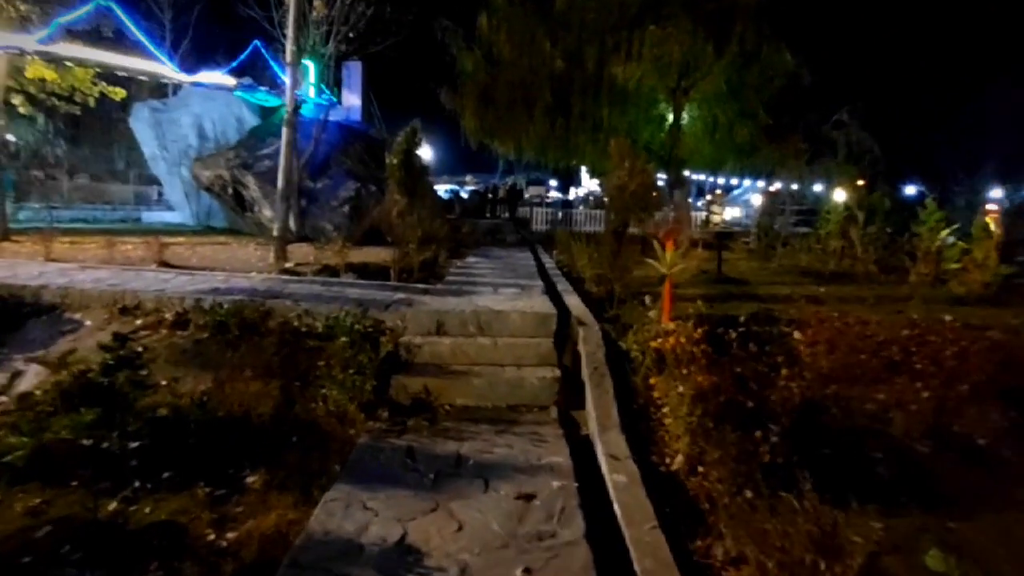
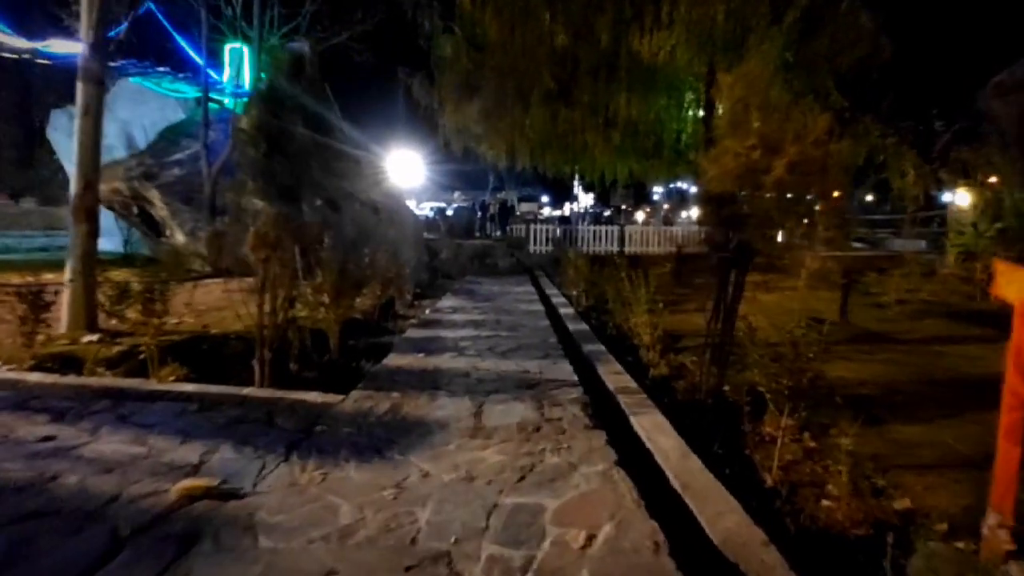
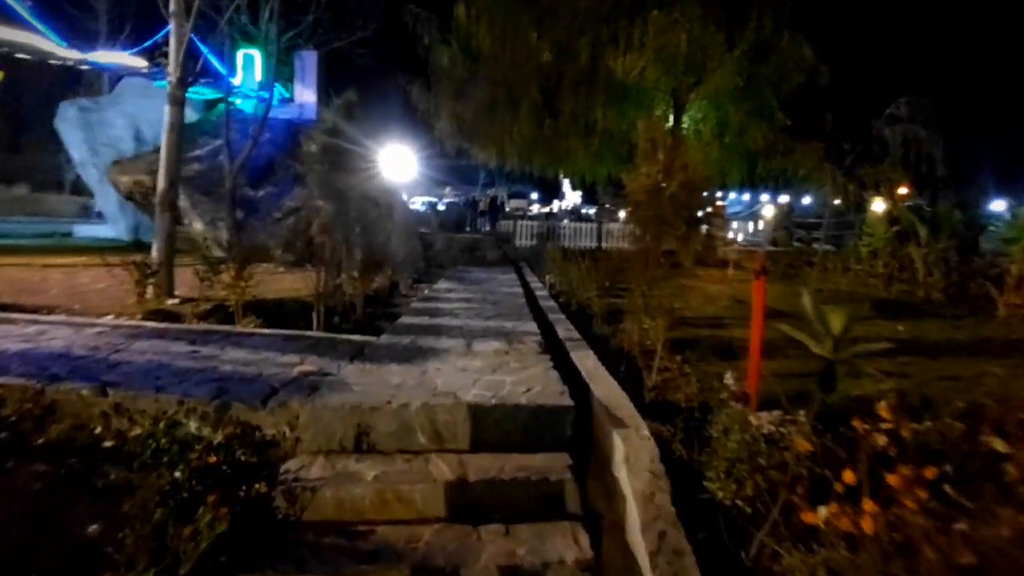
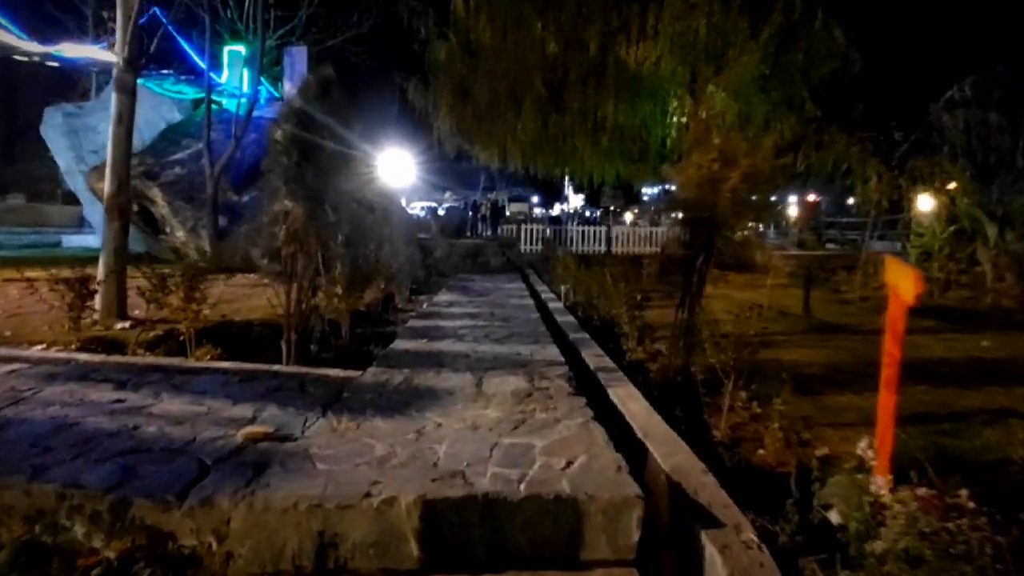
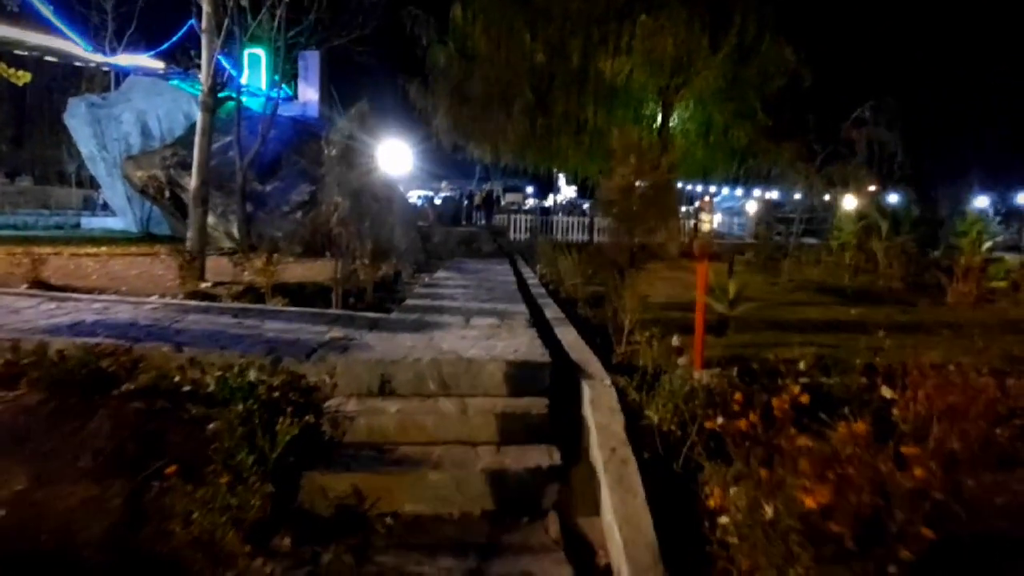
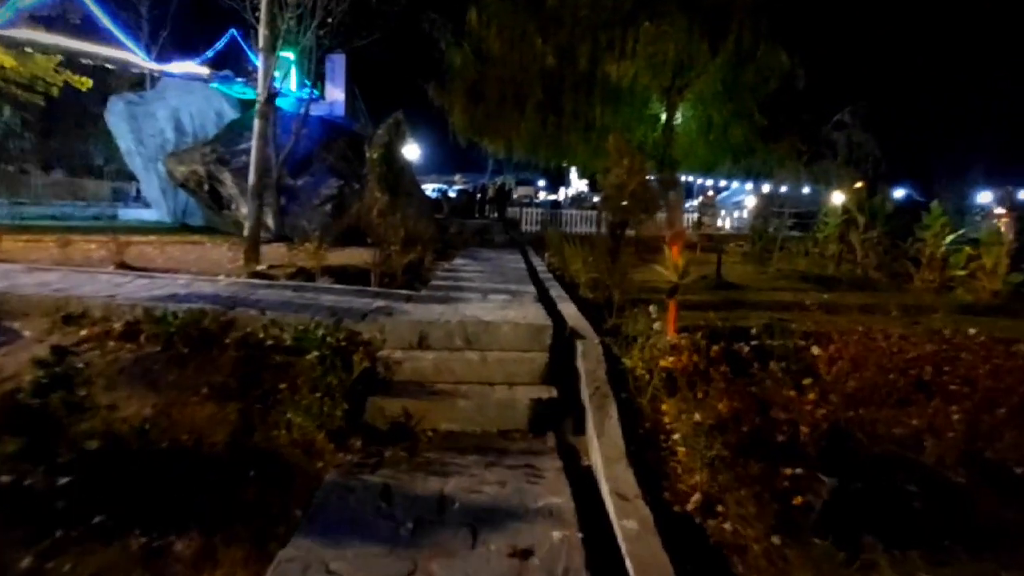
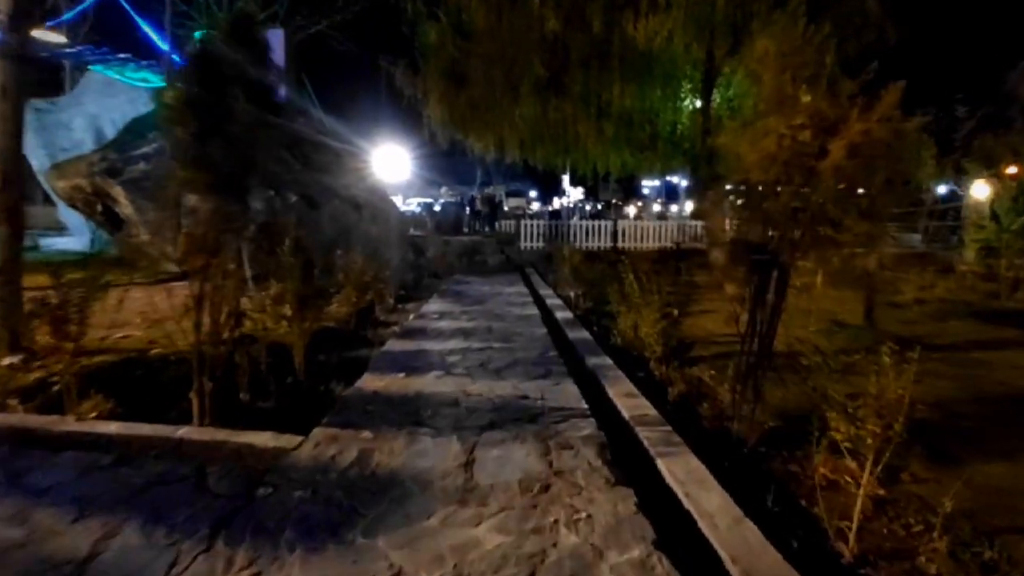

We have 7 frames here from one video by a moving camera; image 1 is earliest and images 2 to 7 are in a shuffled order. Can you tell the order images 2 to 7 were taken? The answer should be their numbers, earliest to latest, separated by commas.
6, 5, 3, 4, 2, 7
